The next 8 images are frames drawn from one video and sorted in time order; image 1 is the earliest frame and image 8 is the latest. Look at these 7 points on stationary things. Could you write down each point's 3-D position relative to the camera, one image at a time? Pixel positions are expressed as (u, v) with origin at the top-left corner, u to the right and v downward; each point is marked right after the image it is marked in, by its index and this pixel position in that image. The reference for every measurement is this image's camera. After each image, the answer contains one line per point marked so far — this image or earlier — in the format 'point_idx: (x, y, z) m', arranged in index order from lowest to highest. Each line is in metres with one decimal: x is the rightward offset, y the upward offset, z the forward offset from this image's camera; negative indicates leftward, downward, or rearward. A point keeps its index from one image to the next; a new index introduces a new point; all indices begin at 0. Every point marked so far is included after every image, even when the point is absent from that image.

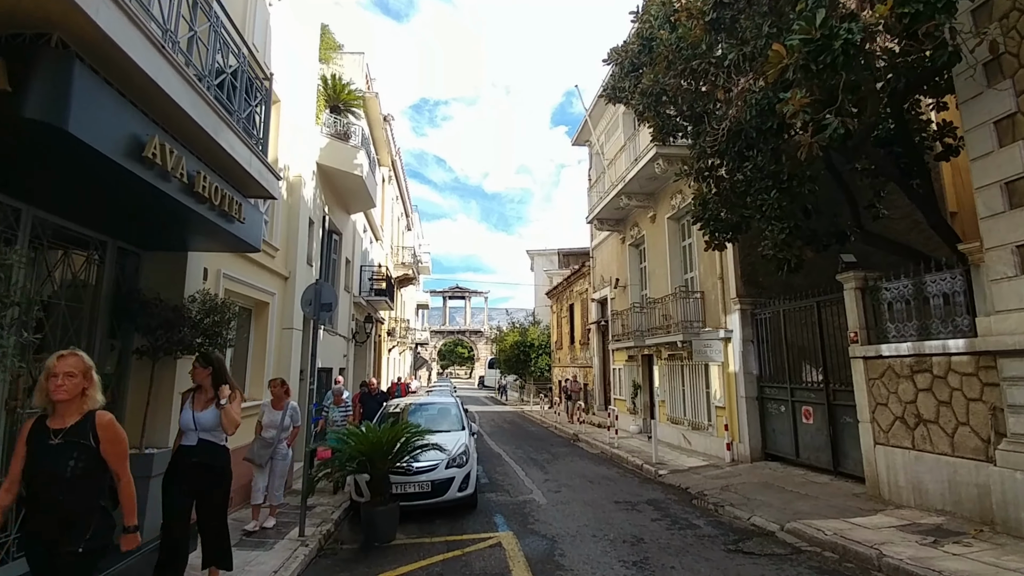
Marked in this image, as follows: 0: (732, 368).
0: (+4.0, -1.4, +10.9) m
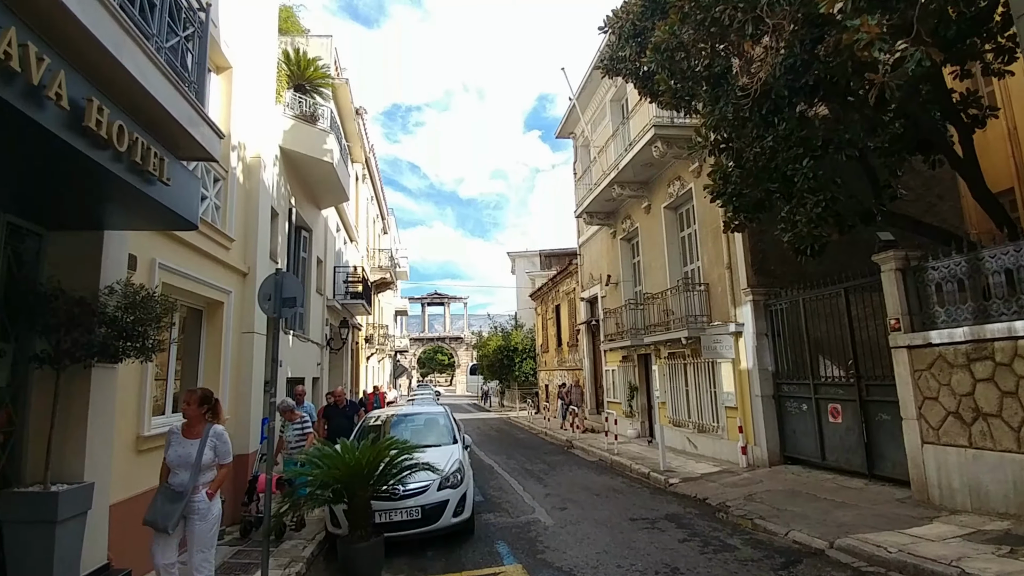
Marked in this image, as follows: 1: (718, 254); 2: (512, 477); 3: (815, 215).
0: (+3.8, -1.3, +10.1) m
1: (+3.7, +0.6, +11.0) m
2: (0.0, -3.4, +10.8) m
3: (+3.3, +0.8, +6.6) m
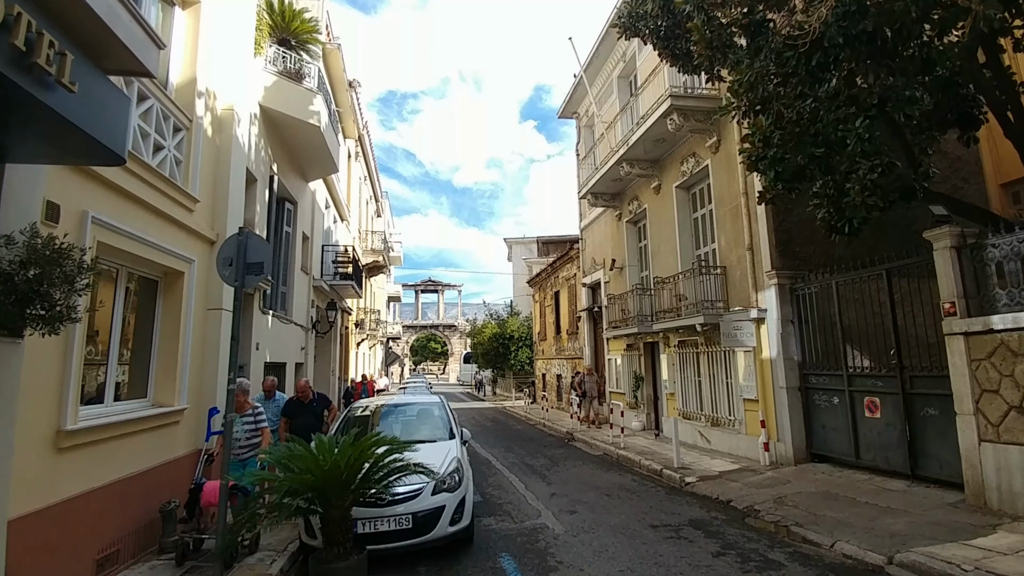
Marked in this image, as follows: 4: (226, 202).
0: (+3.9, -1.0, +9.2) m
1: (+3.8, +0.9, +10.2) m
2: (0.0, -3.1, +10.0) m
3: (+3.4, +1.0, +5.8) m
4: (-3.4, +1.0, +7.3) m
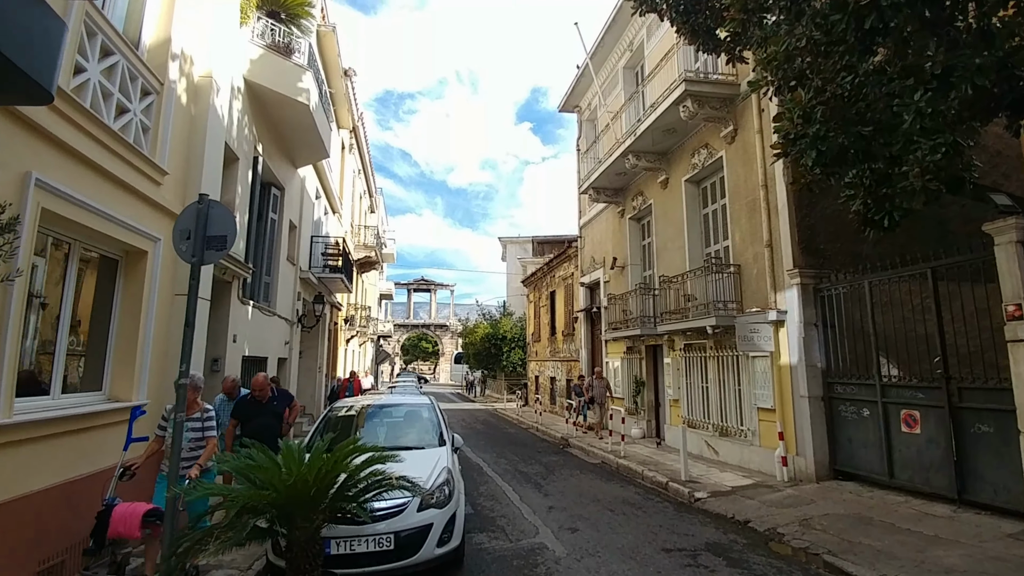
0: (+3.8, -1.0, +8.5) m
1: (+3.8, +0.9, +9.5) m
2: (-0.1, -2.9, +9.2) m
3: (+3.5, +1.0, +5.1) m
4: (-3.4, +1.2, +6.5) m
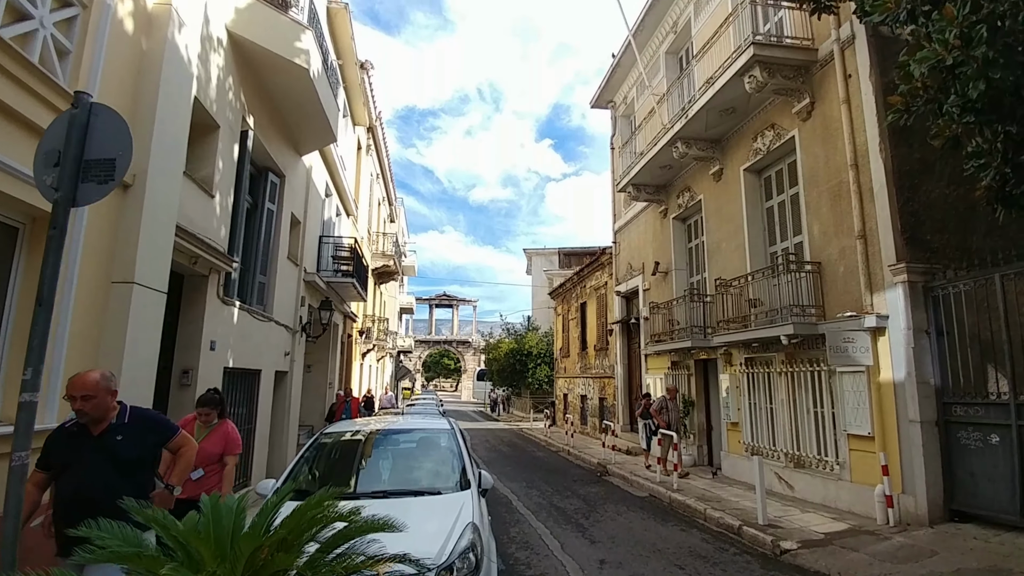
0: (+4.3, -1.0, +6.9) m
1: (+4.3, +0.9, +7.9) m
2: (+0.4, -3.0, +7.7) m
3: (+3.8, +1.1, +3.5) m
4: (-3.0, +1.3, +5.2) m
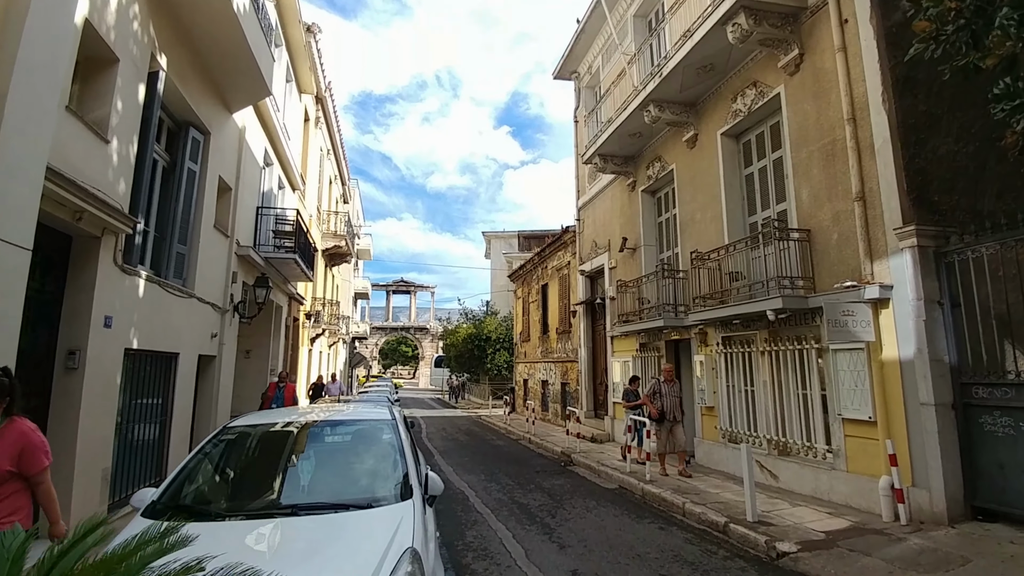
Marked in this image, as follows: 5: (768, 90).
0: (+3.8, -0.7, +6.2) m
1: (+3.8, +1.2, +7.1) m
2: (-0.1, -2.6, +6.8) m
3: (+3.6, +1.4, +2.7) m
4: (-3.3, +1.6, +4.0) m
5: (+3.5, +2.8, +8.4) m
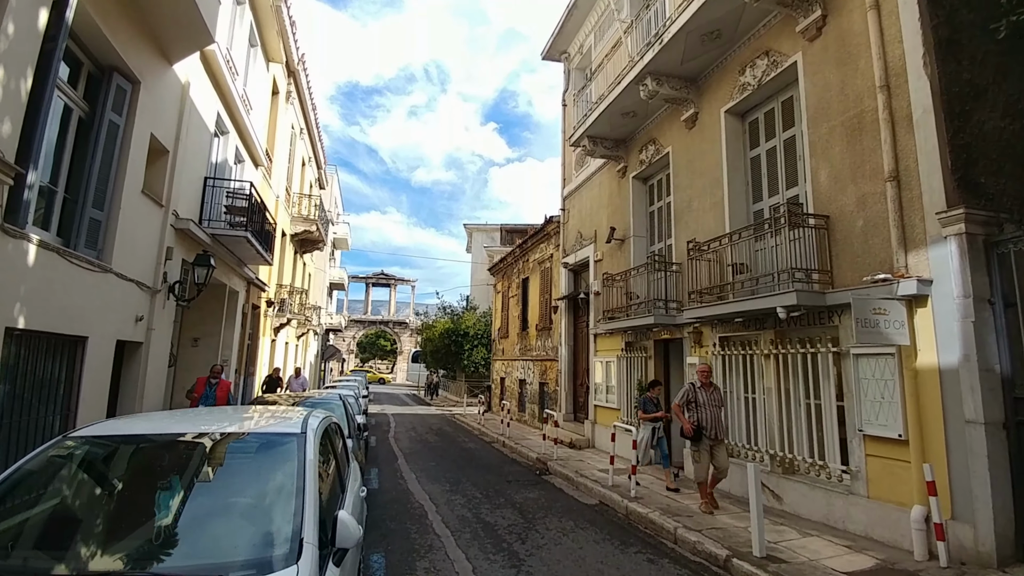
0: (+3.6, -0.6, +5.2) m
1: (+3.5, +1.3, +6.2) m
2: (-0.4, -2.4, +5.7) m
3: (+3.5, +1.4, +1.7) m
4: (-3.5, +1.8, +2.8) m
5: (+3.3, +2.8, +7.4) m
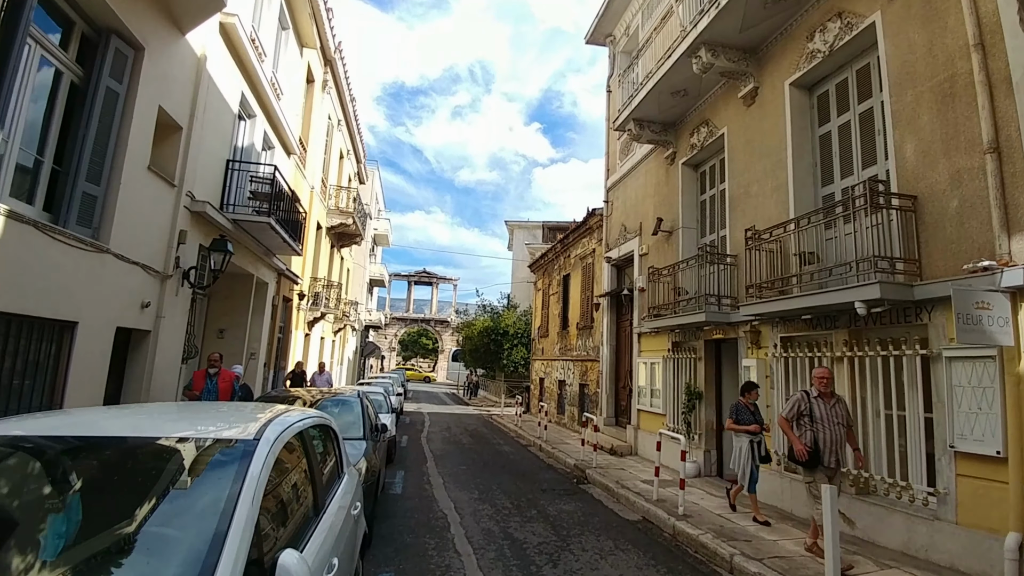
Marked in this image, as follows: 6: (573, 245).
0: (+3.8, -0.5, +4.2) m
1: (+3.8, +1.4, +5.2) m
2: (-0.2, -2.3, +5.0) m
3: (+3.5, +1.5, +0.8) m
4: (-3.4, +2.0, +2.3) m
5: (+3.7, +2.9, +6.5) m
6: (+1.8, +1.3, +17.6) m
